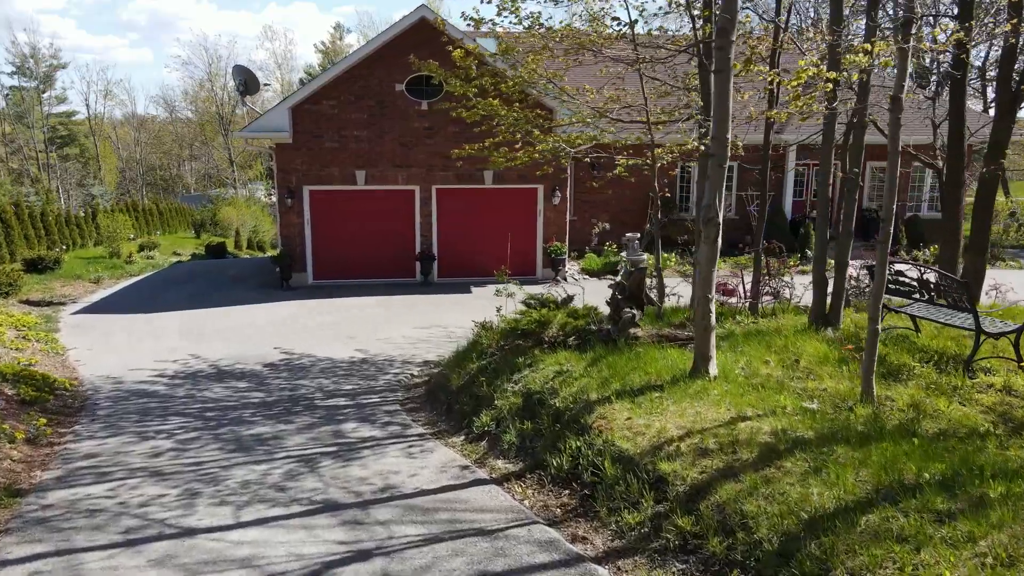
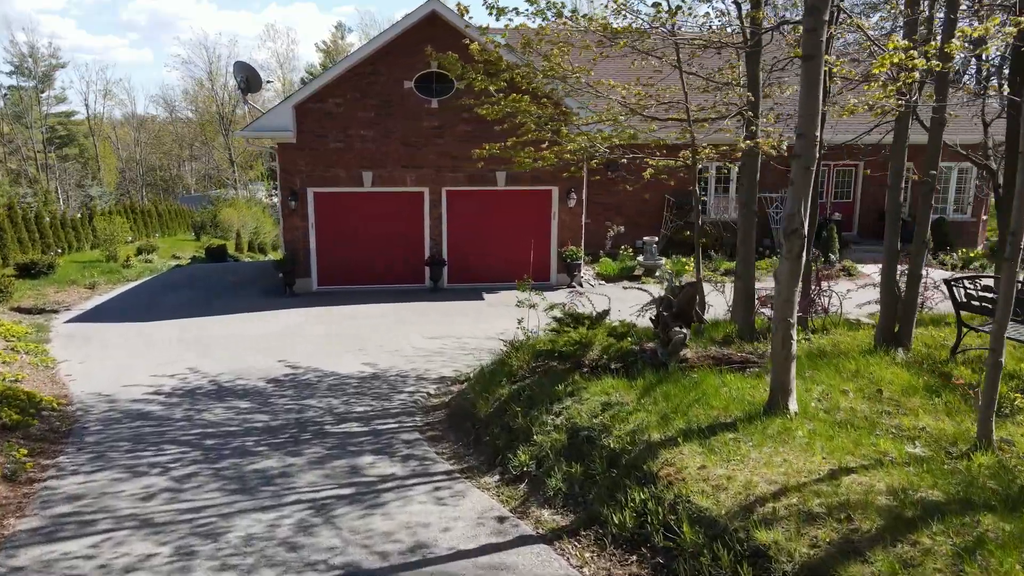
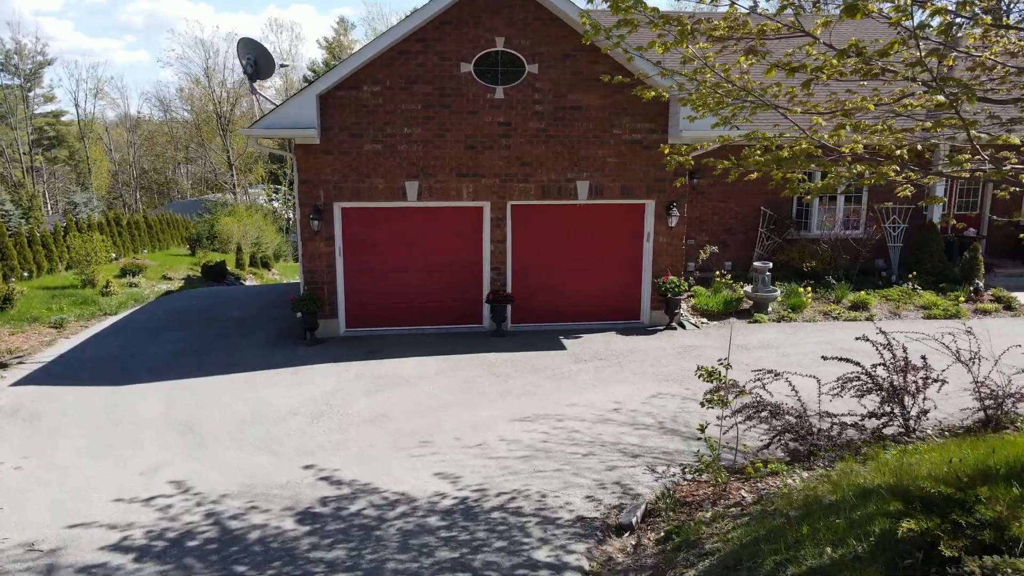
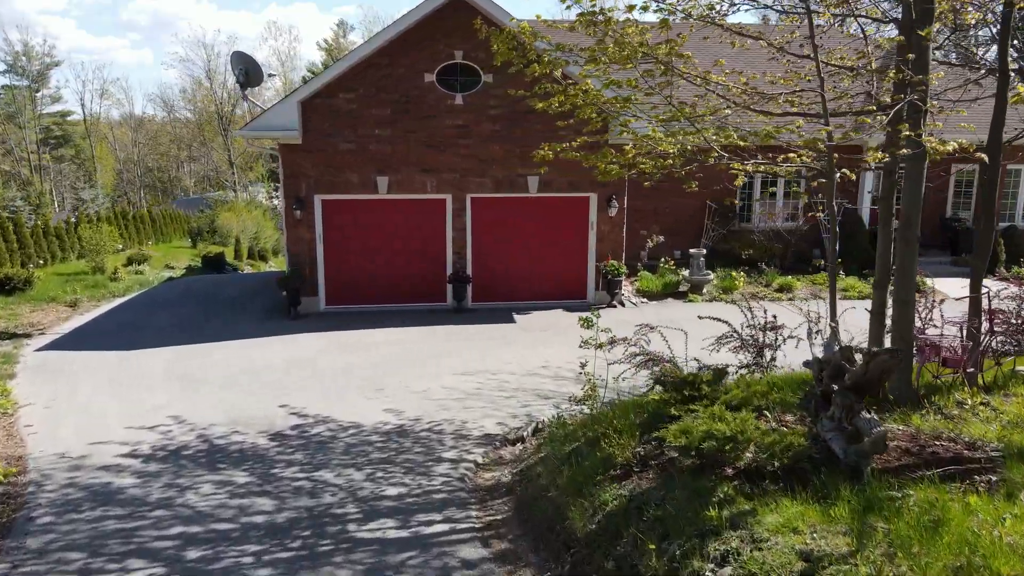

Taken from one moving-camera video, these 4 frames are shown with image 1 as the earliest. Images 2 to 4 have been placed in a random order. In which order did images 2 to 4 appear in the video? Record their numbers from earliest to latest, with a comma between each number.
2, 4, 3
